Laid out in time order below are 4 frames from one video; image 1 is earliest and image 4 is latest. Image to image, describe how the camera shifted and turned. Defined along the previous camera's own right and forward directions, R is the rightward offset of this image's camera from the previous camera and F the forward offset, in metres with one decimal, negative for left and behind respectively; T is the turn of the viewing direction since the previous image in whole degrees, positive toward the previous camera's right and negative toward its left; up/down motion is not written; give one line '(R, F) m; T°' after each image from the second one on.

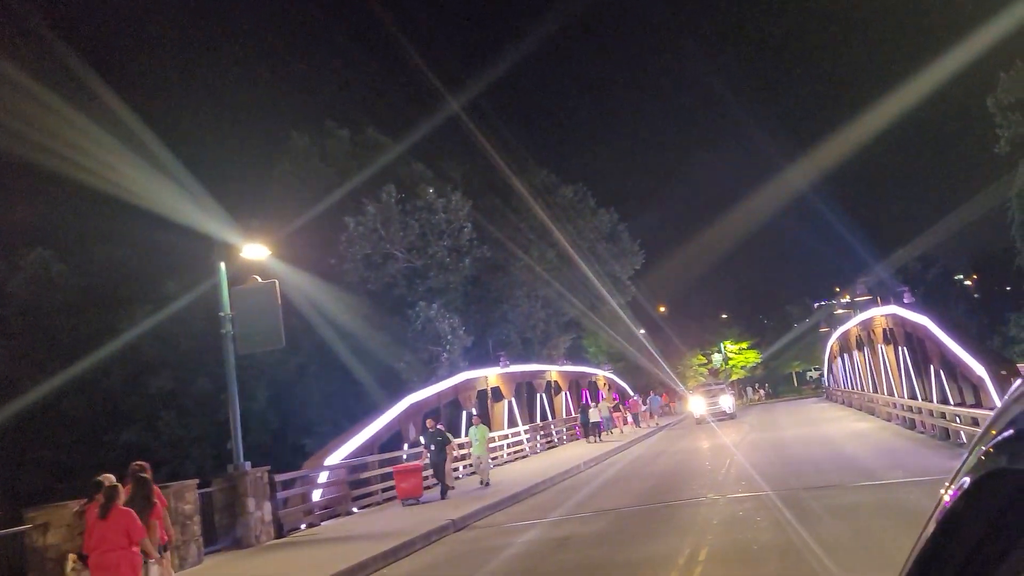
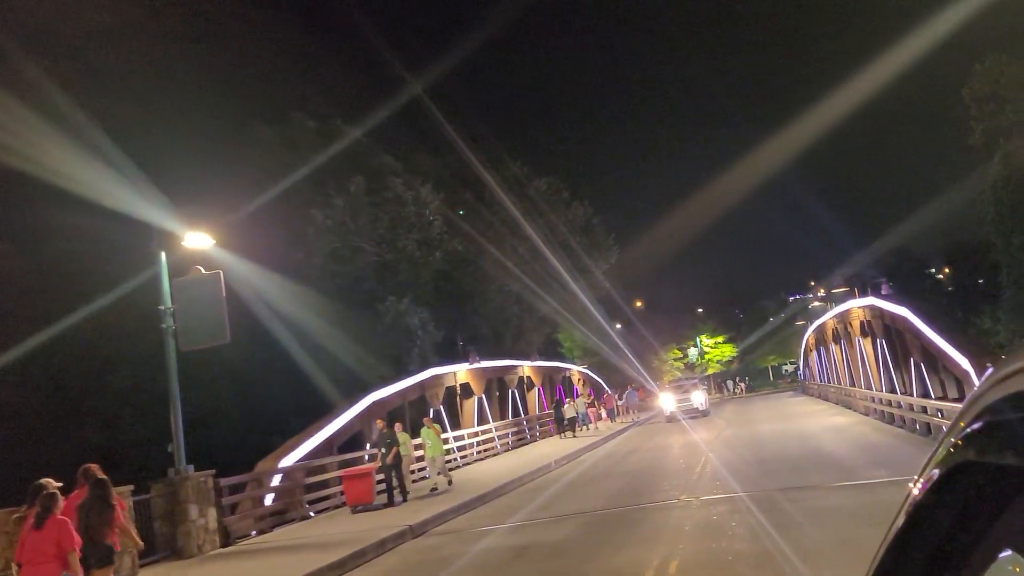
(+0.2, +0.7) m; +1°
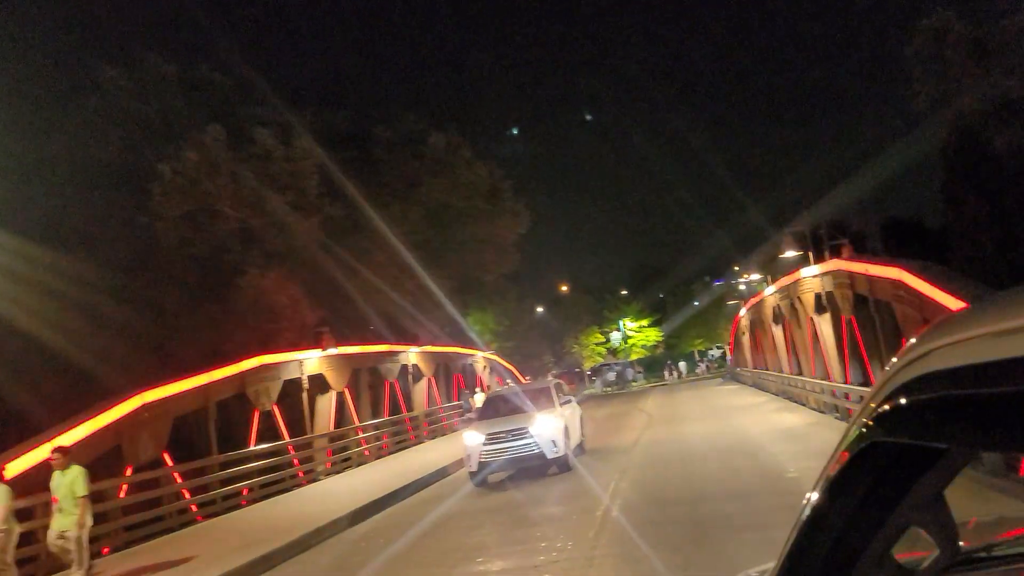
(+1.2, +4.6) m; +5°
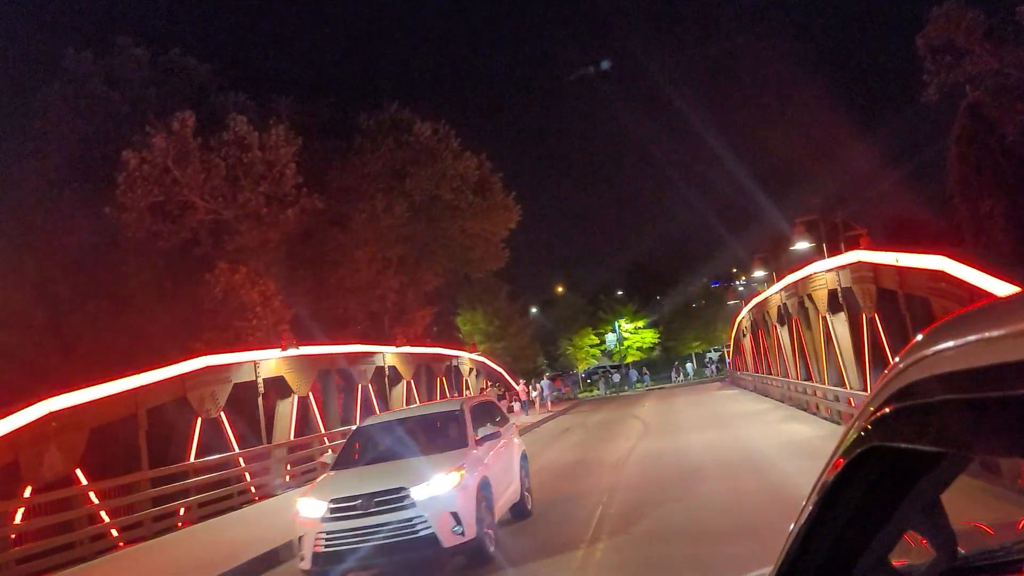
(+0.3, +1.6) m; 0°
